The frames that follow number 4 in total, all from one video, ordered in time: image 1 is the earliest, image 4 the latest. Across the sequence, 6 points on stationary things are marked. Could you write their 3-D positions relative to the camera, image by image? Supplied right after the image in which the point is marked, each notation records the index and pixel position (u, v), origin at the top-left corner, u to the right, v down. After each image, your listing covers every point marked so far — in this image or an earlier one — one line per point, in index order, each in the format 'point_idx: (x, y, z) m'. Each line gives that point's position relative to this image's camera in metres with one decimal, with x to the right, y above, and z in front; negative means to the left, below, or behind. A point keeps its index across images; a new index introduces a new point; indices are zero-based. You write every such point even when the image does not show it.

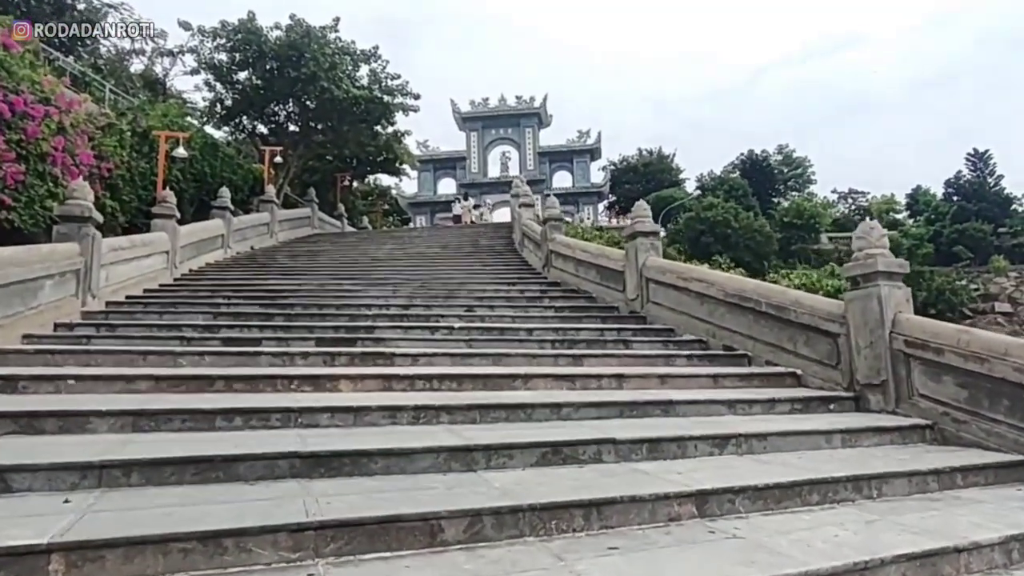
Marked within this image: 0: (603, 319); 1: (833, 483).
0: (+1.3, -0.4, +6.9) m
1: (+1.7, -1.0, +2.6) m
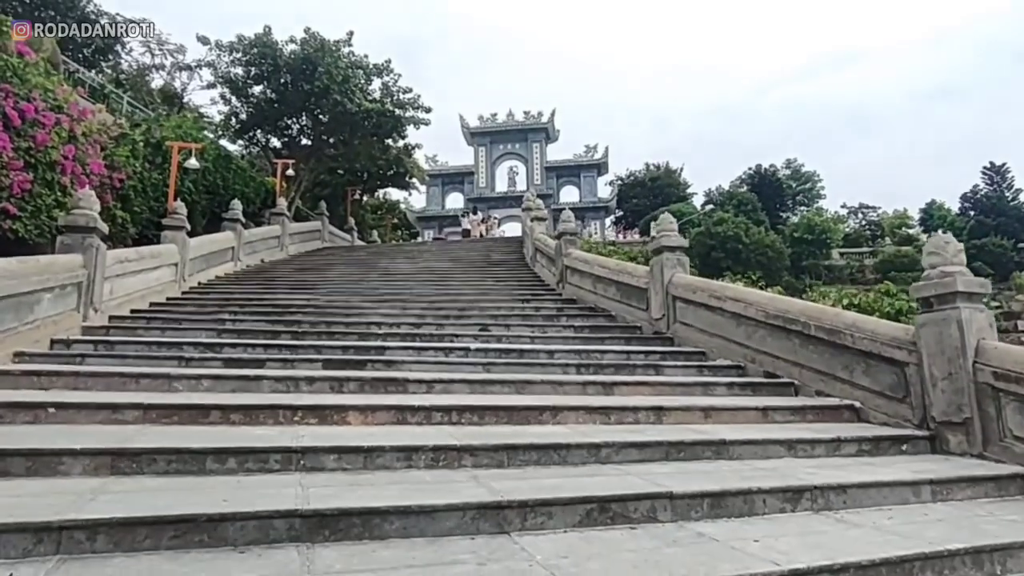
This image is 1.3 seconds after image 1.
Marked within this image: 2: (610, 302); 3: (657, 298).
0: (+1.5, -0.7, +6.4) m
1: (+1.9, -1.2, +2.1) m
2: (+1.6, -0.2, +7.9) m
3: (+2.0, -0.1, +6.7) m
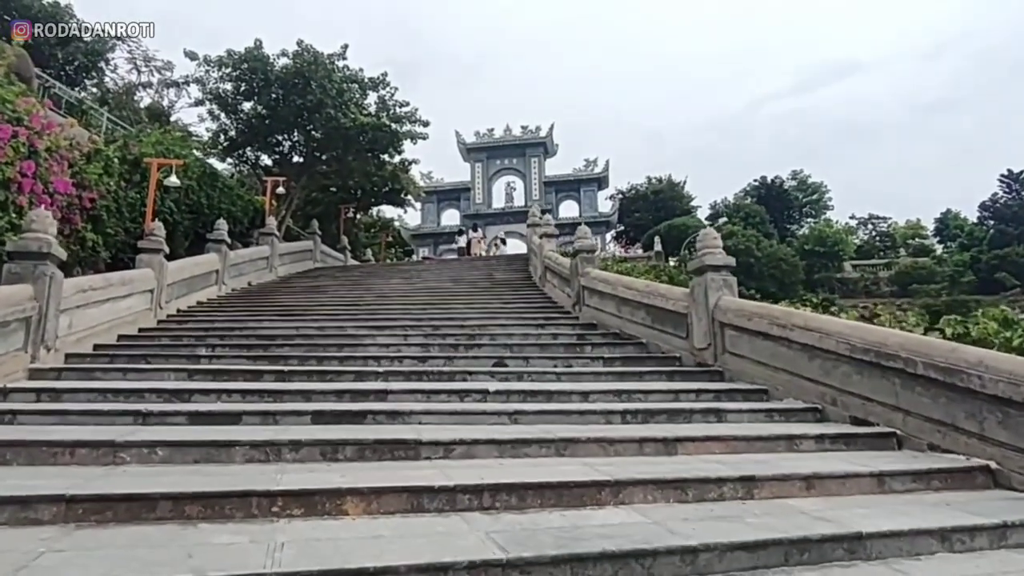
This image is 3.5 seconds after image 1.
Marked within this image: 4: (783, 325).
0: (+1.8, -1.0, +5.5) m
1: (+2.2, -1.3, +1.2) m
2: (+1.8, -0.6, +7.1) m
3: (+2.2, -0.4, +5.9) m
4: (+2.7, -0.4, +4.8) m
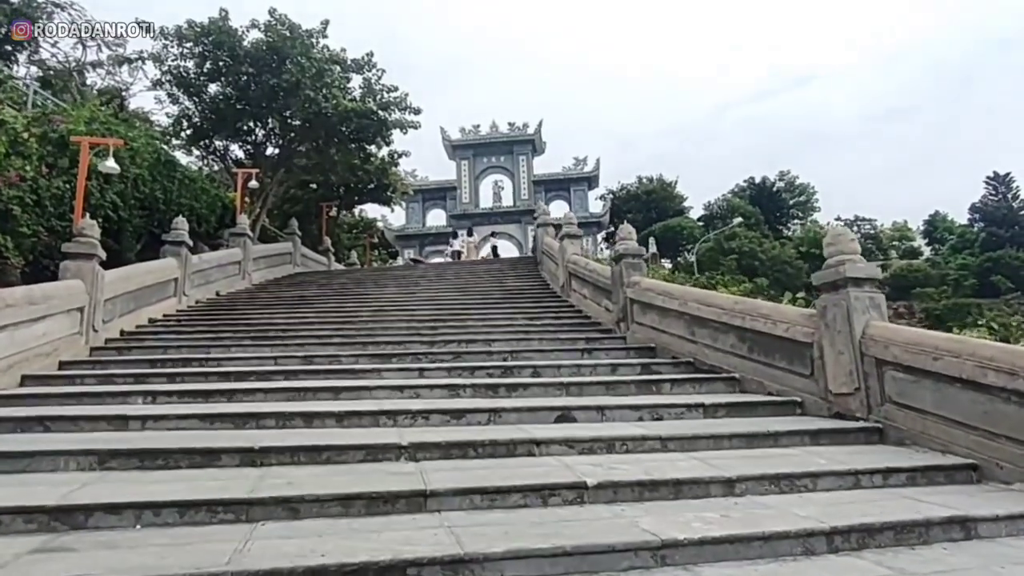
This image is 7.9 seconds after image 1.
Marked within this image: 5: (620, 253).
0: (+2.4, -1.2, +3.9) m
1: (+3.0, -1.5, -0.4) m
2: (+2.4, -0.8, +5.4) m
3: (+2.8, -0.6, +4.2) m
4: (+3.3, -0.5, +3.2) m
5: (+1.7, +0.5, +7.4) m
